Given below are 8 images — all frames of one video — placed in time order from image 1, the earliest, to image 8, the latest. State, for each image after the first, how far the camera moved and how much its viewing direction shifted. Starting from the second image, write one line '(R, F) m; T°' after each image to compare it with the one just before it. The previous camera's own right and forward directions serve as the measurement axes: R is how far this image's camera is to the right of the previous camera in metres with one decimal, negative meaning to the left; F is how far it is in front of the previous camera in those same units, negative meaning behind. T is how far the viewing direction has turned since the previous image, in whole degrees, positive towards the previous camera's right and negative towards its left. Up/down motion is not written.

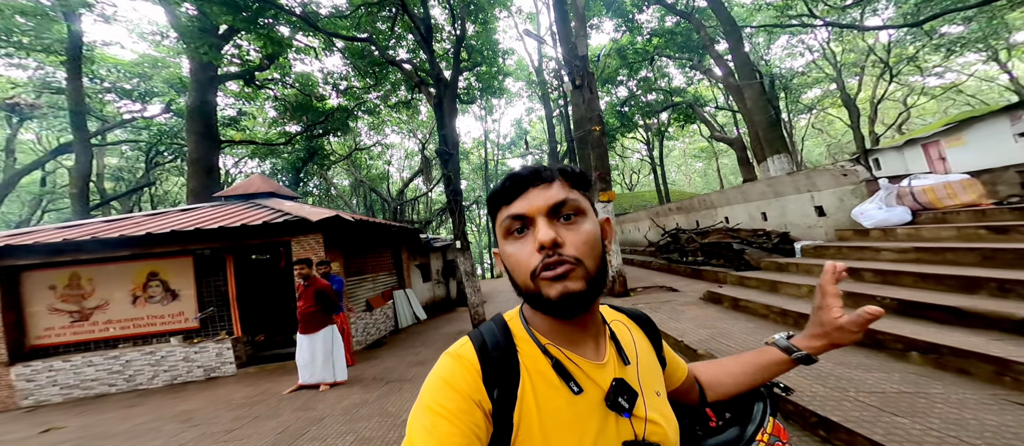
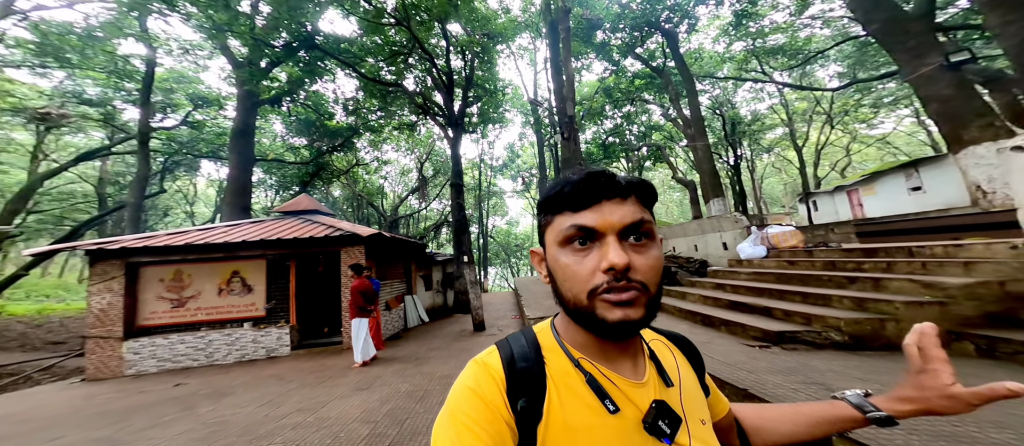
(-0.3, -2.1) m; +3°
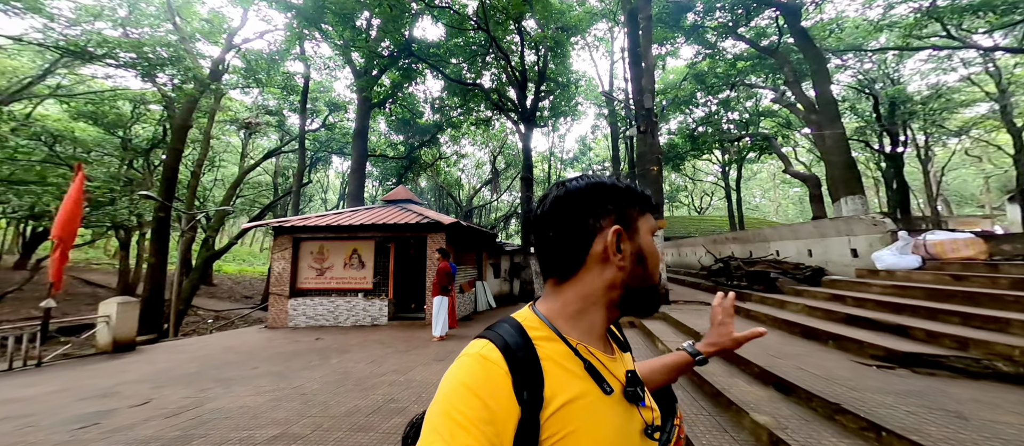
(0.0, -0.2) m; -12°
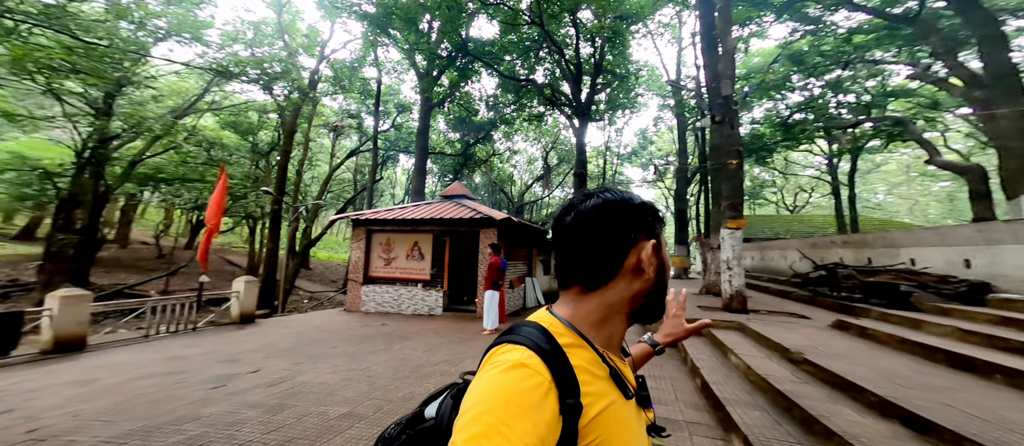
(-0.1, +0.1) m; -9°
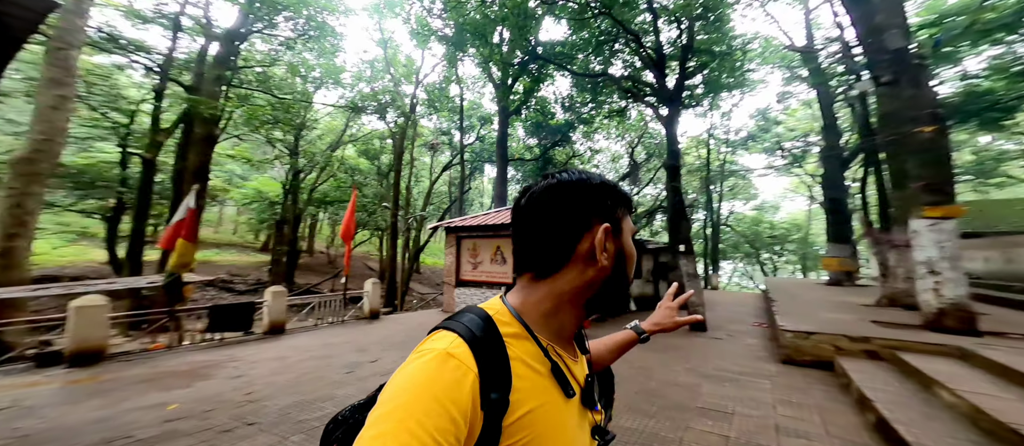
(+0.4, -0.1) m; -15°
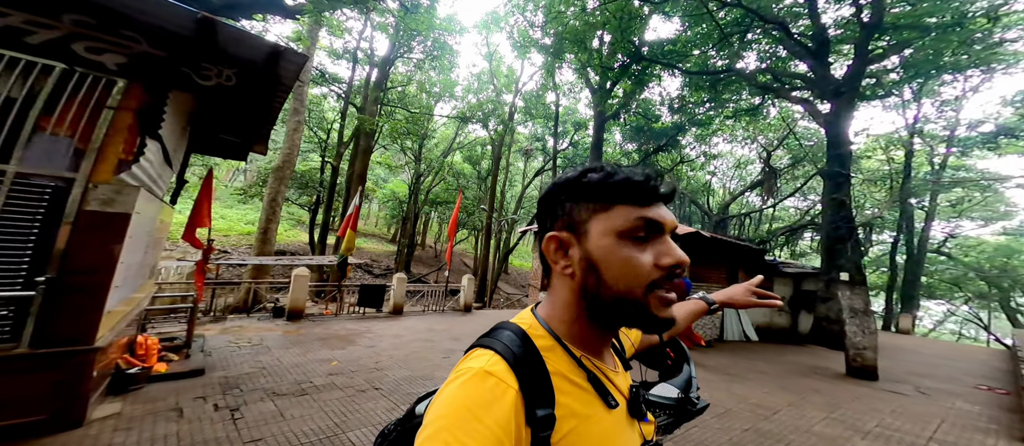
(+0.1, -0.1) m; -16°
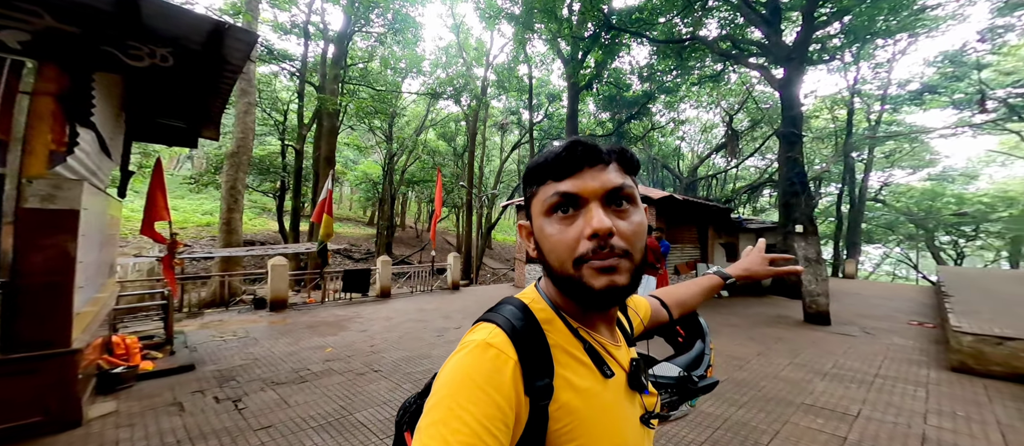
(-0.1, 0.0) m; +4°
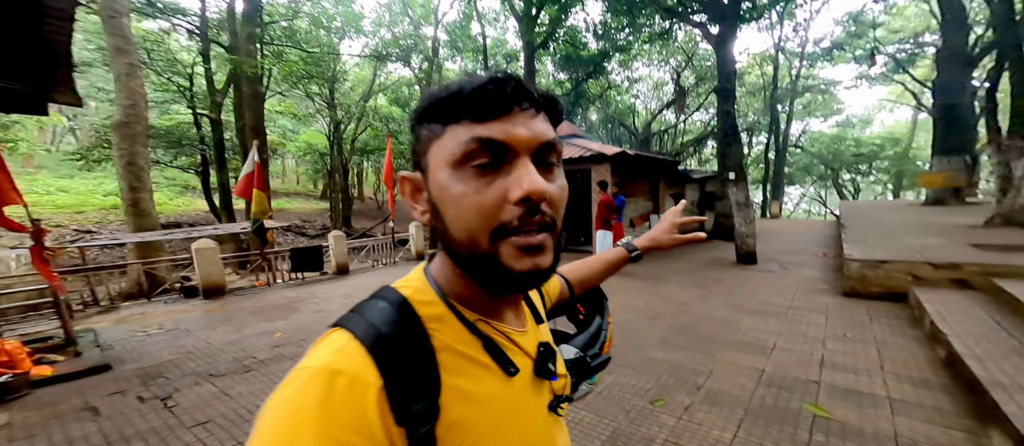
(+0.1, 0.0) m; +6°
